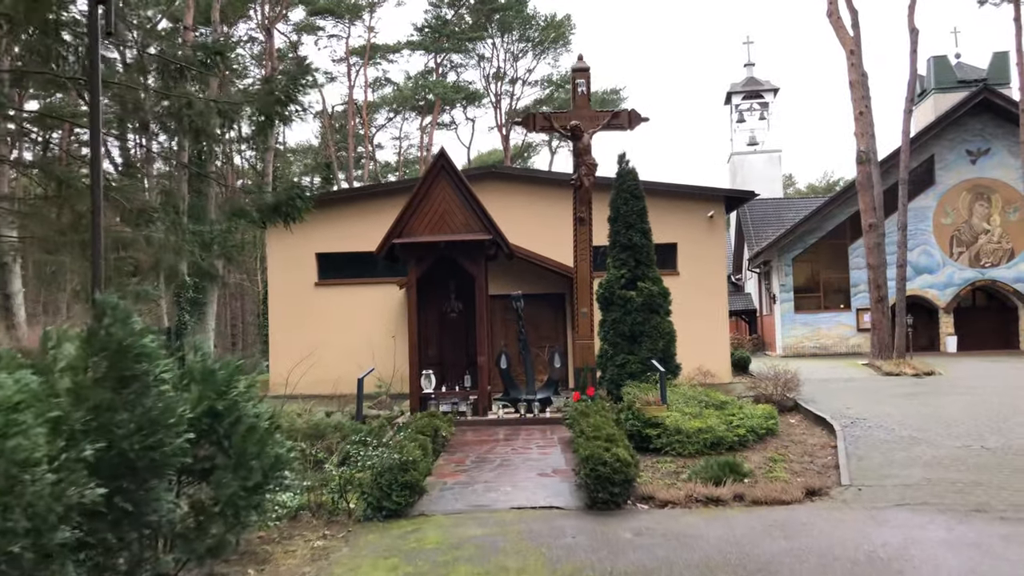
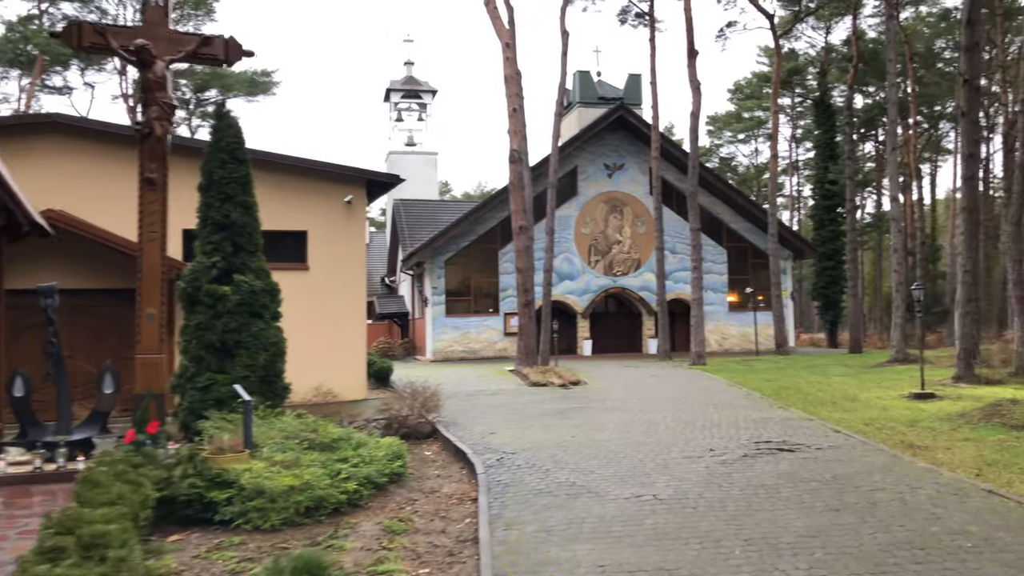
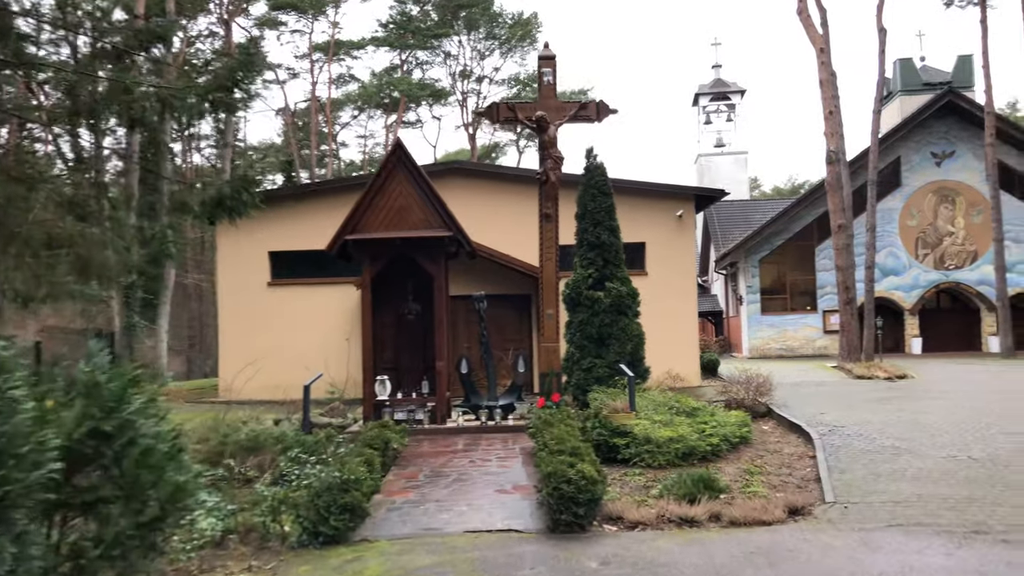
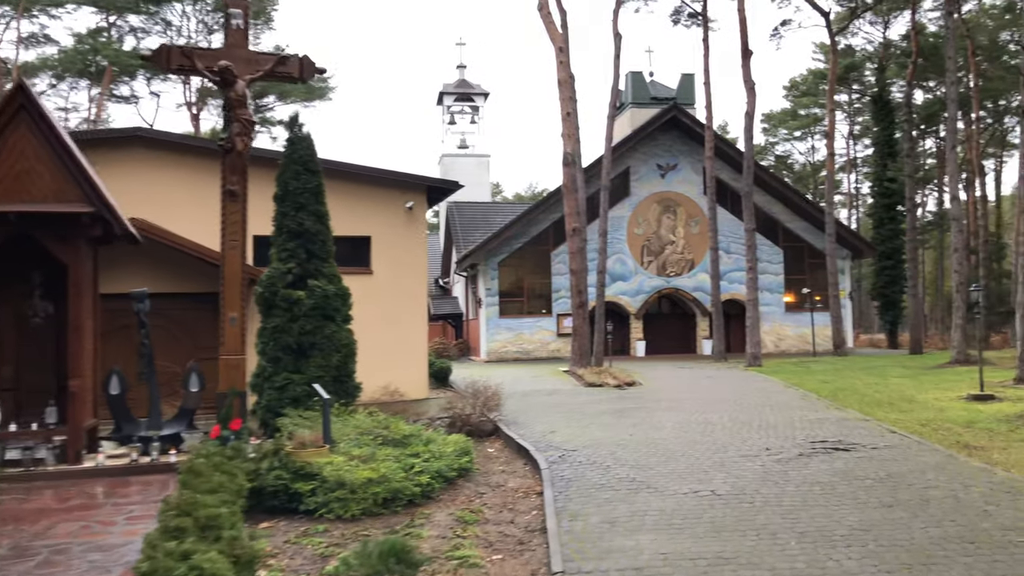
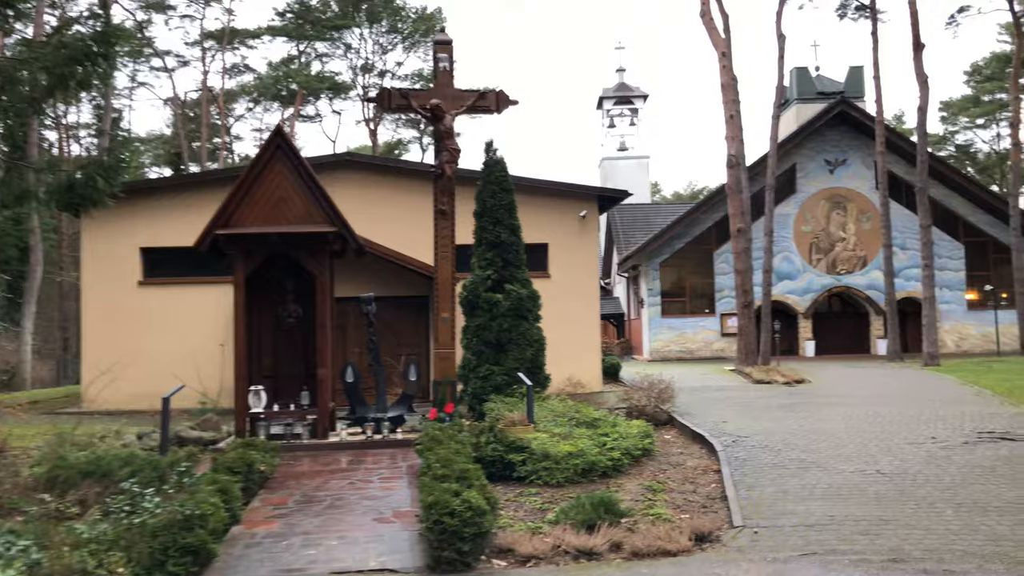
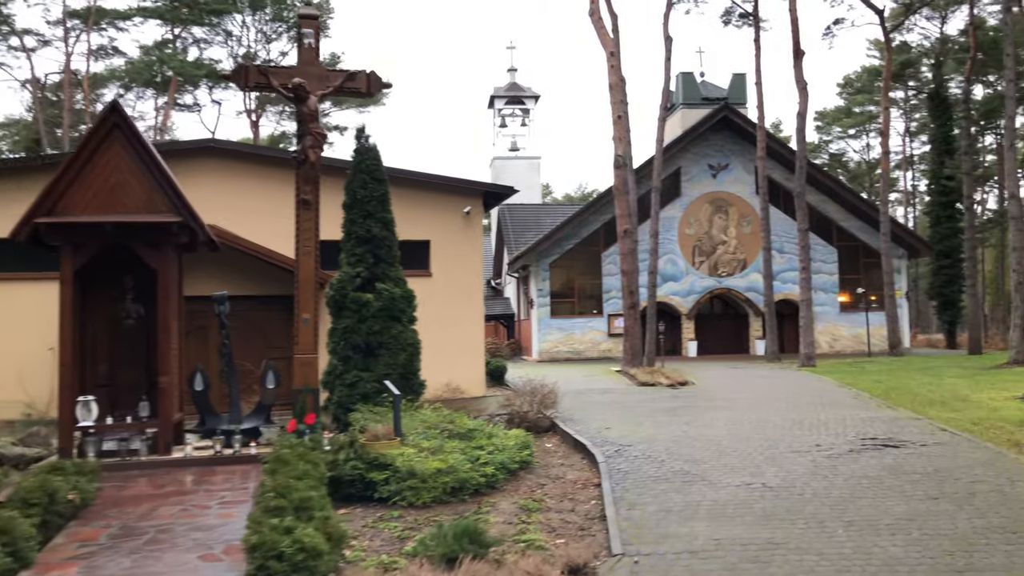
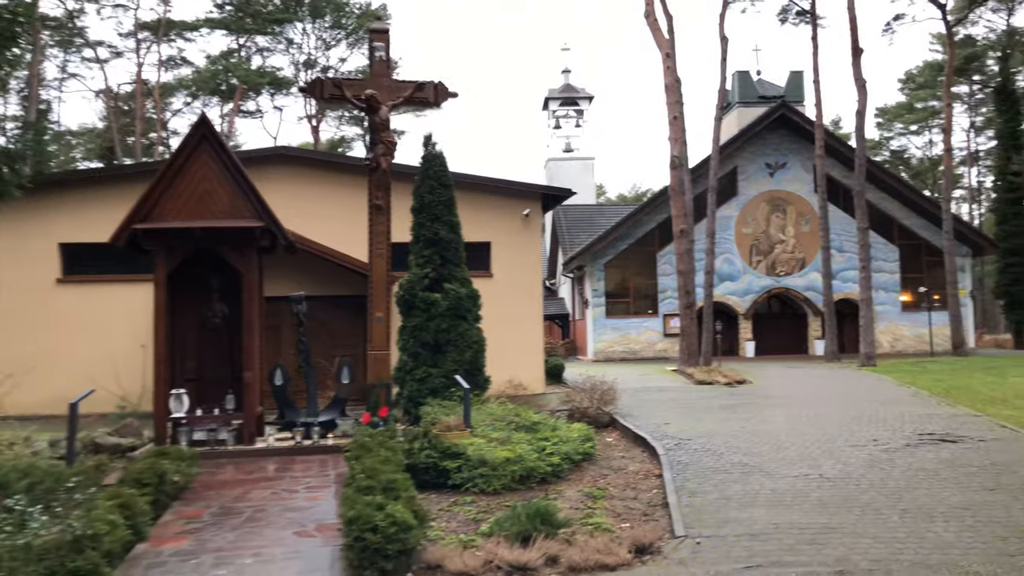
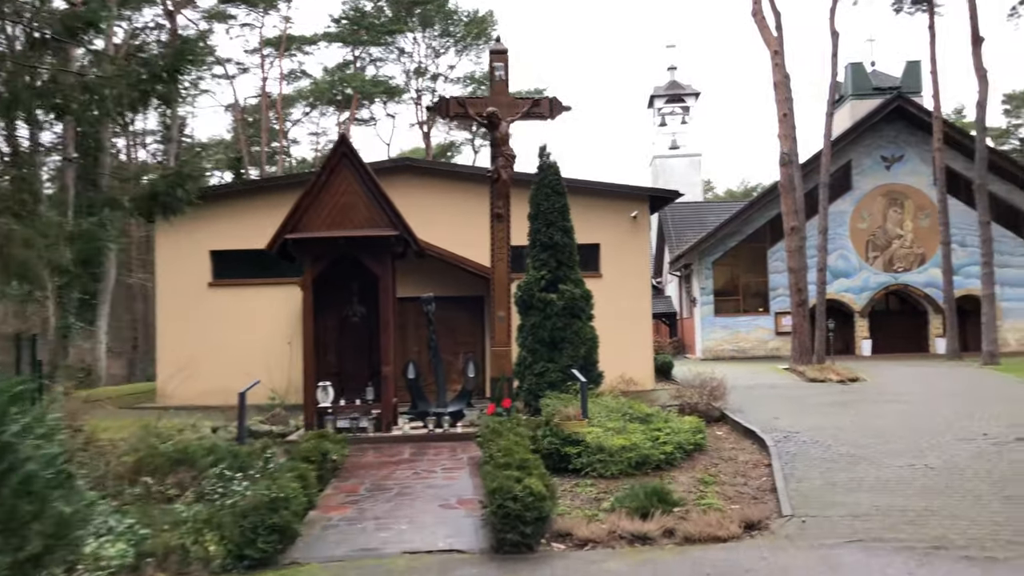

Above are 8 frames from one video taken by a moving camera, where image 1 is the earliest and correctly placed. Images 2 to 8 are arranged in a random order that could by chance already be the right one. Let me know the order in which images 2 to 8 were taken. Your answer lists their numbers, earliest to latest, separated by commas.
3, 8, 5, 7, 6, 4, 2
